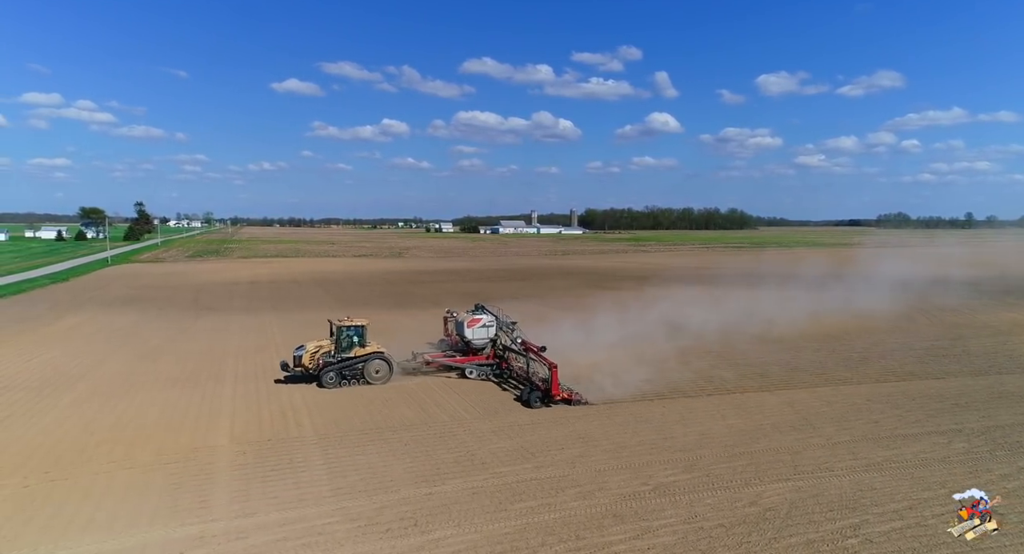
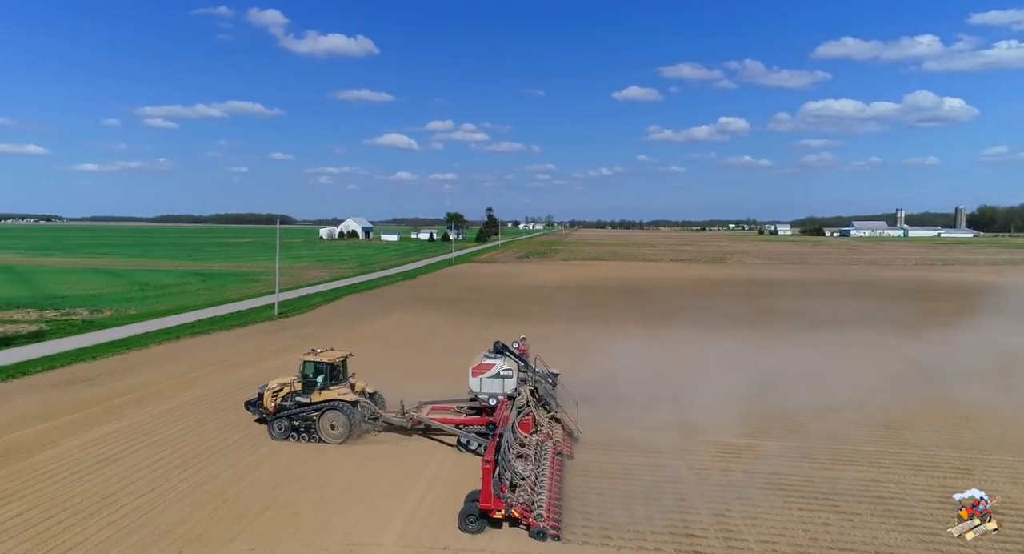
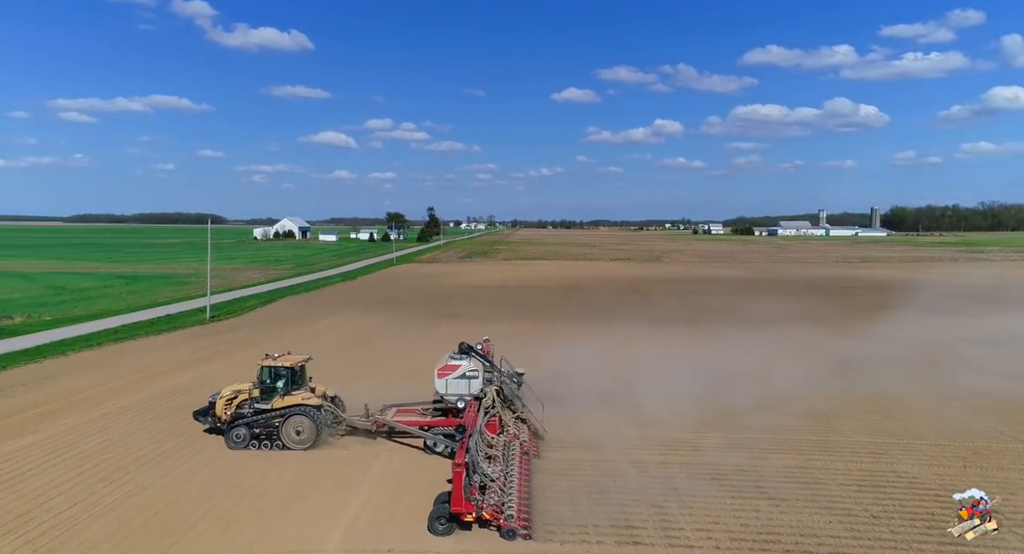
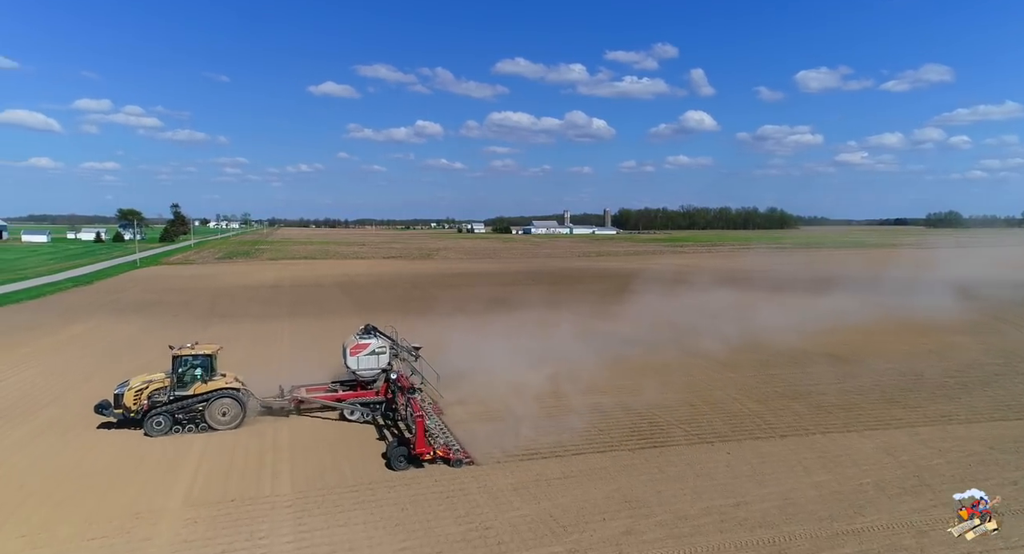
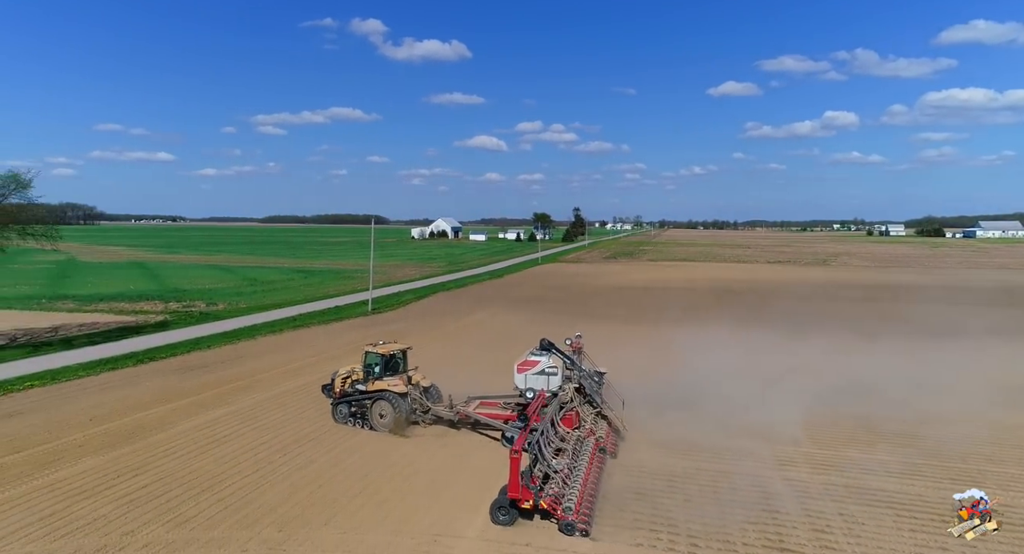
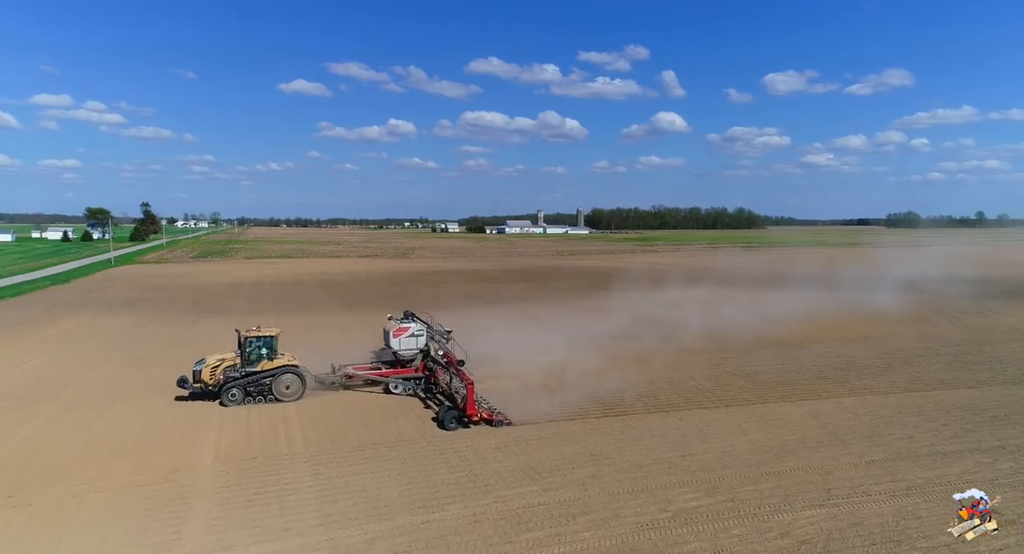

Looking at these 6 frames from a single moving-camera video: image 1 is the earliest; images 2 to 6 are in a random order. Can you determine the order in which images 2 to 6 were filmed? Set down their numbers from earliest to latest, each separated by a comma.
6, 4, 3, 2, 5
